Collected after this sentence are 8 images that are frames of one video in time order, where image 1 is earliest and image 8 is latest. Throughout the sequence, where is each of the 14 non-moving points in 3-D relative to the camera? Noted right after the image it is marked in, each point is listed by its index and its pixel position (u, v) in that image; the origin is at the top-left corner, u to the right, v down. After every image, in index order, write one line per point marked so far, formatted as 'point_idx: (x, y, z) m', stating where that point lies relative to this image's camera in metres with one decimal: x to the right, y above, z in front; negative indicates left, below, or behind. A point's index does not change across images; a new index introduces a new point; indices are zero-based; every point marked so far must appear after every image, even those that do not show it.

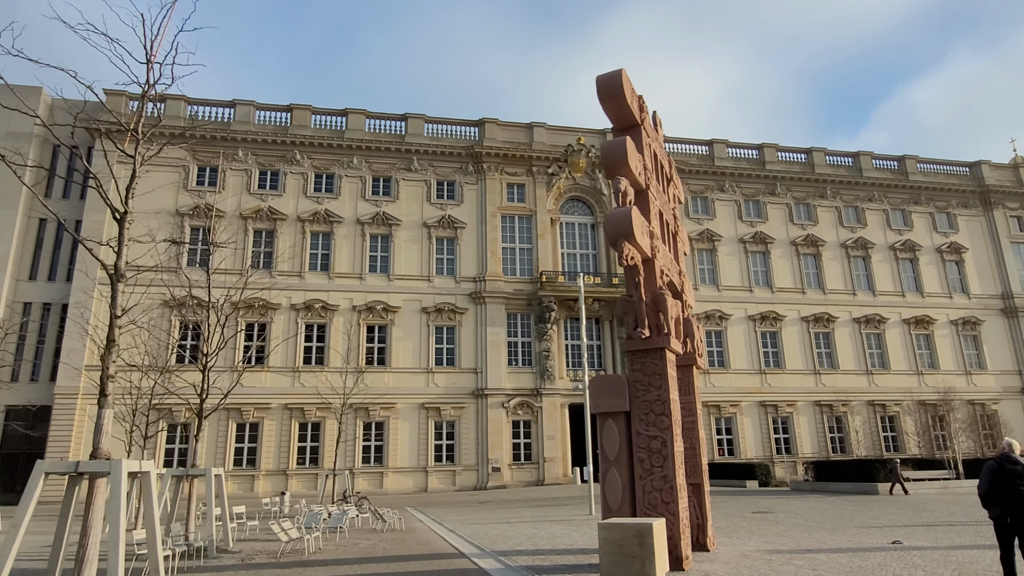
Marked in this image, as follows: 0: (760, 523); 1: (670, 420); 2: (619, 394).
0: (+4.7, -4.5, +12.8) m
1: (+1.7, -1.4, +7.3) m
2: (+1.2, -1.2, +7.5) m
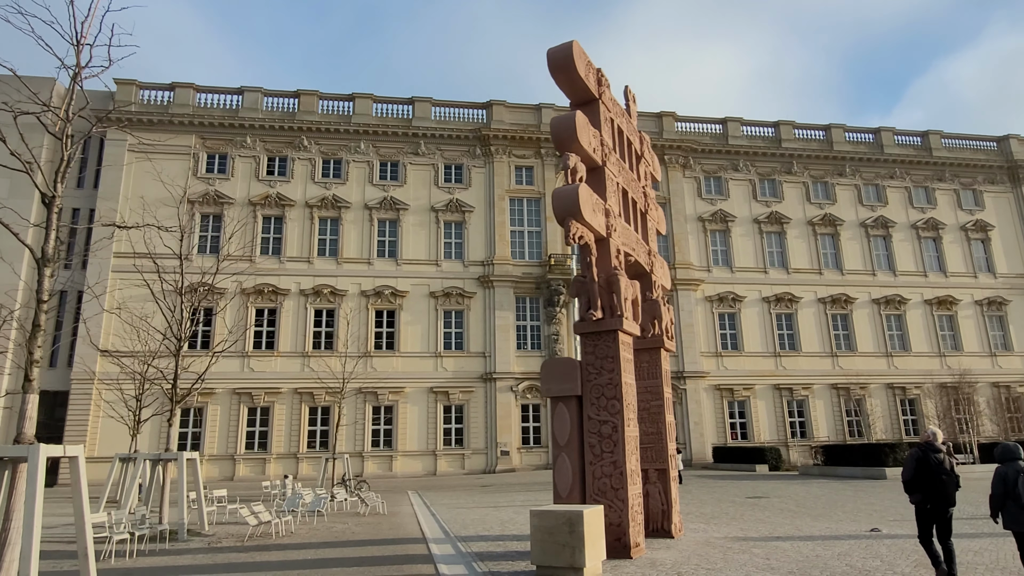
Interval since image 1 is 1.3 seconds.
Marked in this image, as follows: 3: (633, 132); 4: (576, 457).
0: (+4.4, -4.1, +12.5) m
1: (+1.1, -1.2, +7.1) m
2: (+0.6, -1.0, +7.3) m
3: (+1.7, +2.2, +9.4) m
4: (+0.7, -1.8, +7.2) m
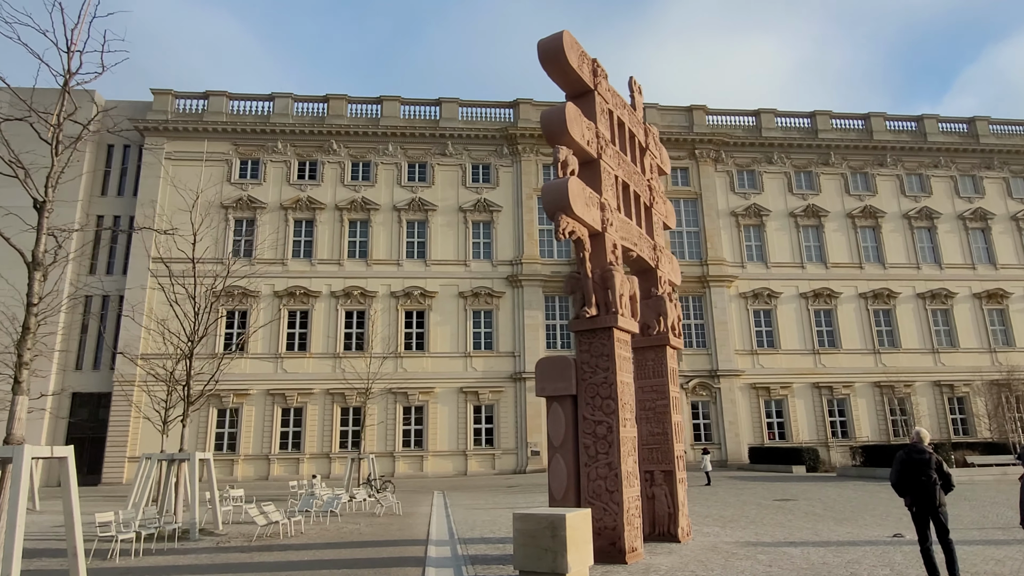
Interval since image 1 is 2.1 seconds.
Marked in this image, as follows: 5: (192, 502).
0: (+4.6, -4.0, +12.1) m
1: (+1.1, -1.2, +6.8) m
2: (+0.6, -0.9, +7.1) m
3: (+1.7, +2.2, +9.1) m
4: (+0.6, -1.8, +7.0) m
5: (-4.9, -3.3, +10.2) m
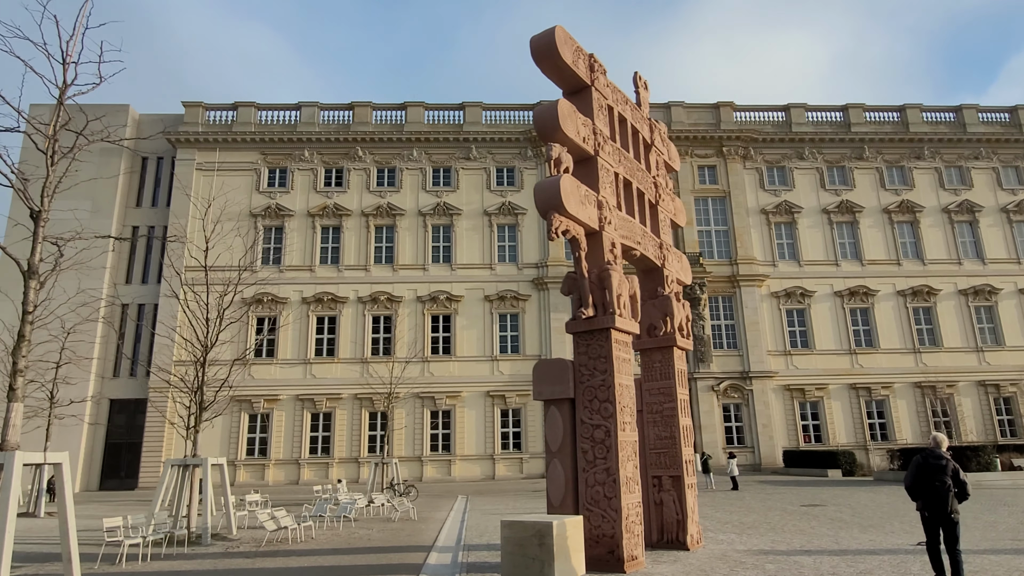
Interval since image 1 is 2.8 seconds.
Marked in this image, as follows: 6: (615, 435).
0: (+4.9, -4.0, +11.7) m
1: (+1.0, -1.2, +6.6) m
2: (+0.5, -0.9, +6.9) m
3: (+1.7, +2.2, +8.9) m
4: (+0.6, -1.8, +6.8) m
5: (-4.7, -3.4, +10.3) m
6: (+1.0, -1.4, +6.6) m
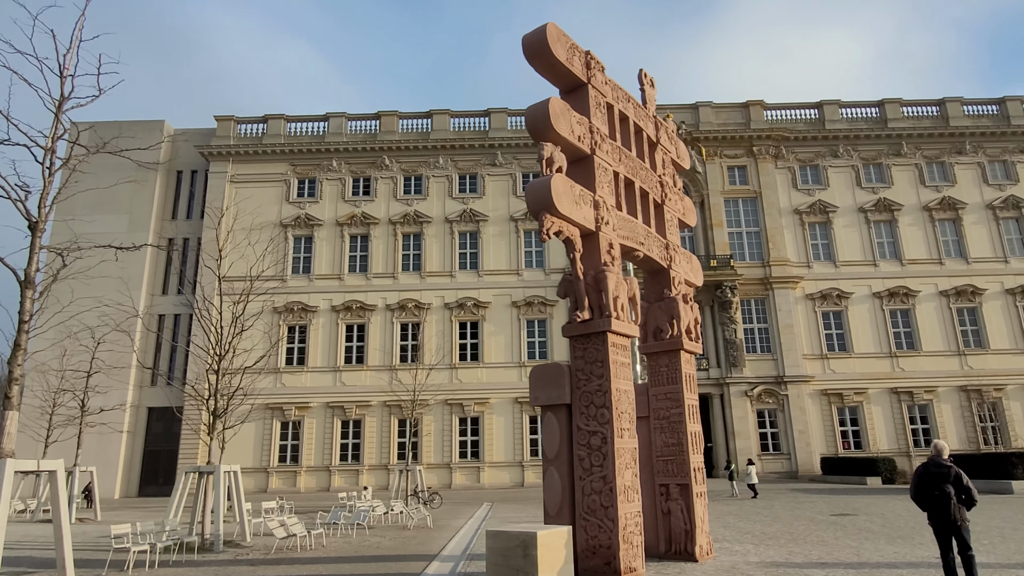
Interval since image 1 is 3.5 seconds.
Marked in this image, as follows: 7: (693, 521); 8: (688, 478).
0: (+5.1, -4.0, +11.2) m
1: (+0.9, -1.2, +6.4) m
2: (+0.5, -1.0, +6.7) m
3: (+1.7, +2.2, +8.7) m
4: (+0.5, -1.8, +6.6) m
5: (-4.5, -3.5, +10.4) m
6: (+0.9, -1.5, +6.3) m
7: (+2.1, -2.7, +7.6) m
8: (+2.0, -2.2, +7.7) m
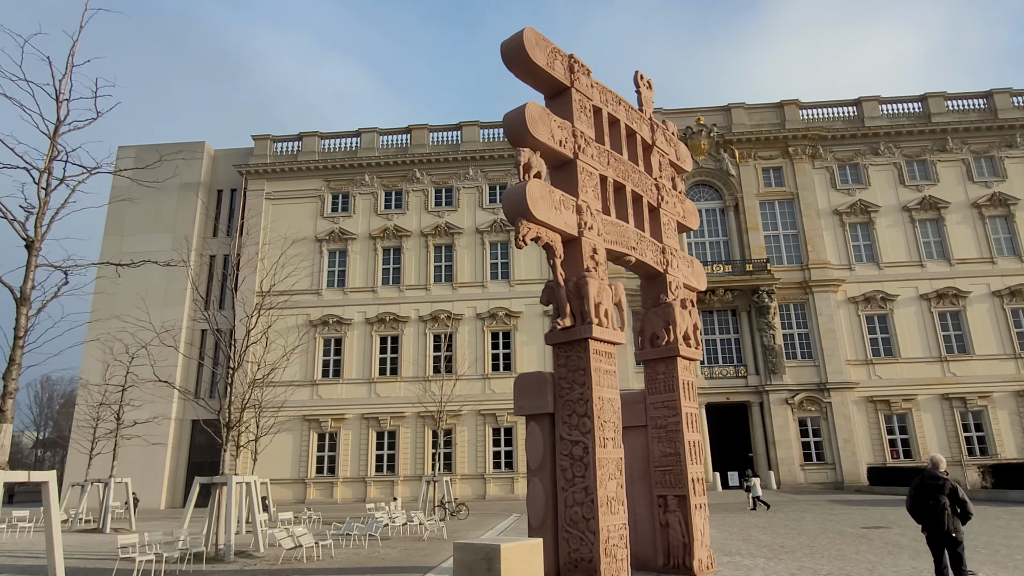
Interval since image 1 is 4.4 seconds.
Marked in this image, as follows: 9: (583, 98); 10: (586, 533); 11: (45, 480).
0: (+5.3, -4.1, +10.7) m
1: (+0.7, -1.3, +6.3) m
2: (+0.3, -1.0, +6.6) m
3: (+1.6, +2.1, +8.5) m
4: (+0.4, -1.9, +6.4) m
5: (-4.4, -3.7, +10.5) m
6: (+0.7, -1.5, +6.2) m
7: (+2.0, -2.7, +7.4) m
8: (+1.9, -2.3, +7.5) m
9: (+0.8, +2.1, +7.5) m
10: (+0.7, -2.2, +6.1) m
11: (-4.4, -1.8, +6.3) m
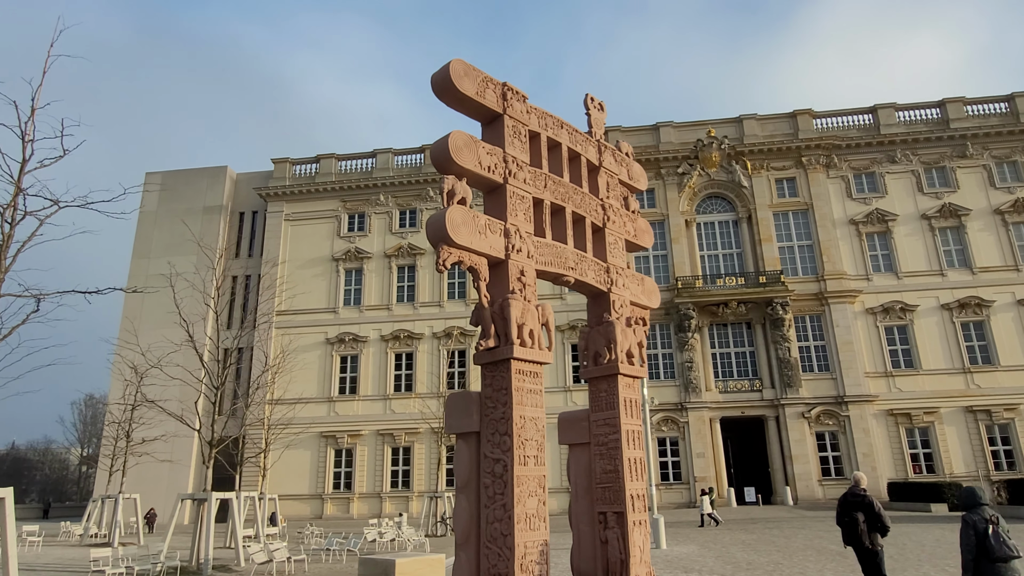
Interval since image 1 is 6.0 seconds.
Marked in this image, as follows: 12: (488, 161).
0: (+4.8, -4.3, +10.6) m
1: (0.0, -1.5, +6.4) m
2: (-0.5, -1.3, +6.8) m
3: (+0.9, +1.9, +8.7) m
4: (-0.4, -2.1, +6.6) m
5: (-4.9, -4.1, +10.9) m
6: (0.0, -1.7, +6.3) m
7: (+1.3, -2.9, +7.4) m
8: (+1.3, -2.5, +7.6) m
9: (+0.1, +1.9, +7.7) m
10: (-0.1, -2.4, +6.2) m
11: (-5.1, -2.1, +6.7) m
12: (-0.3, +1.4, +7.2) m
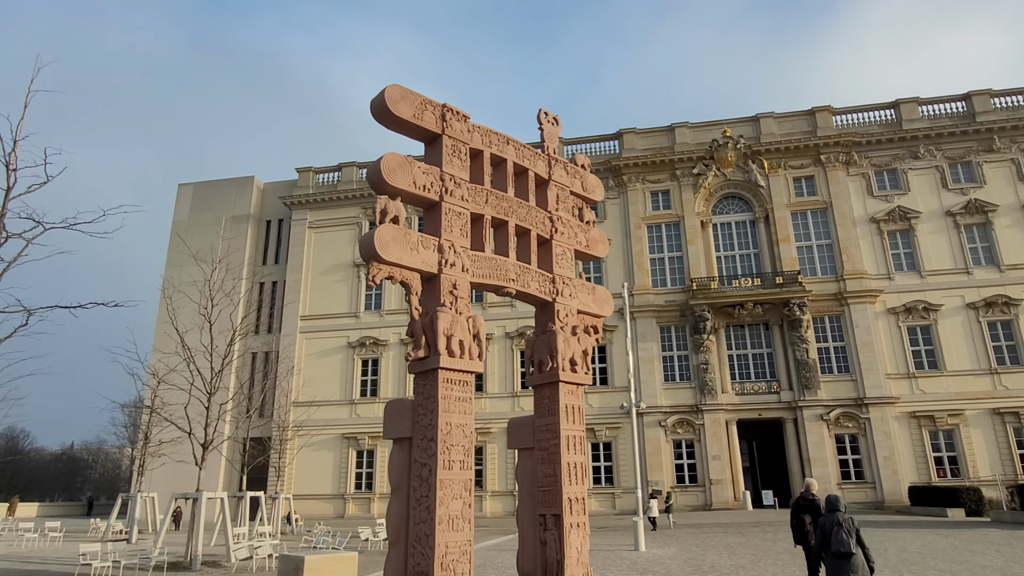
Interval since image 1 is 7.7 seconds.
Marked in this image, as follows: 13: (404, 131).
0: (+4.3, -4.4, +10.6) m
1: (-0.8, -1.6, +6.8) m
2: (-1.2, -1.4, +7.2) m
3: (+0.3, +1.8, +9.0) m
4: (-1.1, -2.2, +7.0) m
5: (-5.4, -4.3, +11.6) m
6: (-0.8, -1.9, +6.7) m
7: (+0.6, -3.0, +7.7) m
8: (+0.6, -2.6, +7.9) m
9: (-0.7, +1.8, +8.1) m
10: (-0.8, -2.6, +6.6) m
11: (-5.8, -2.3, +7.4) m
12: (-1.0, +1.2, +7.6) m
13: (-1.3, +1.9, +8.0) m
